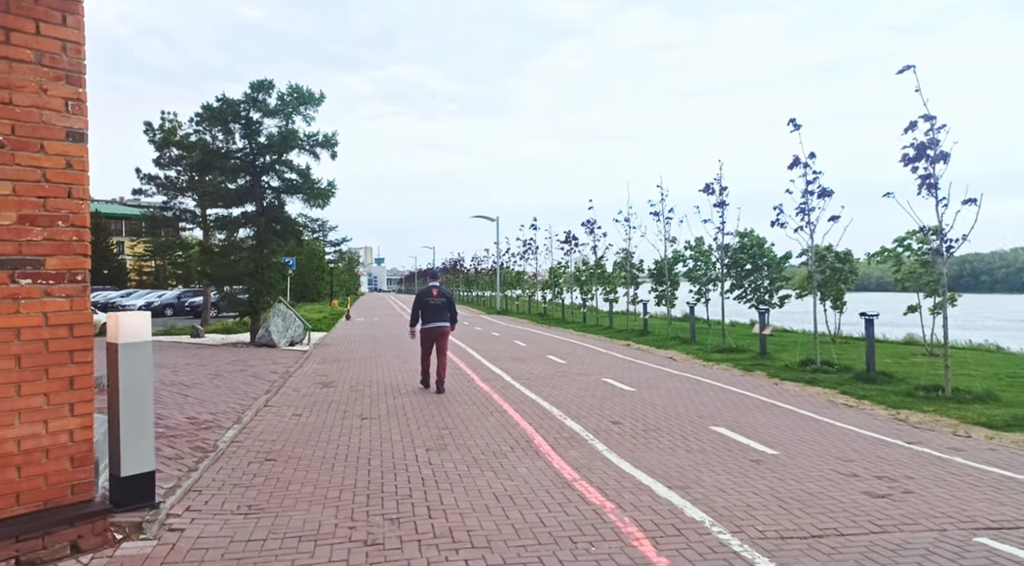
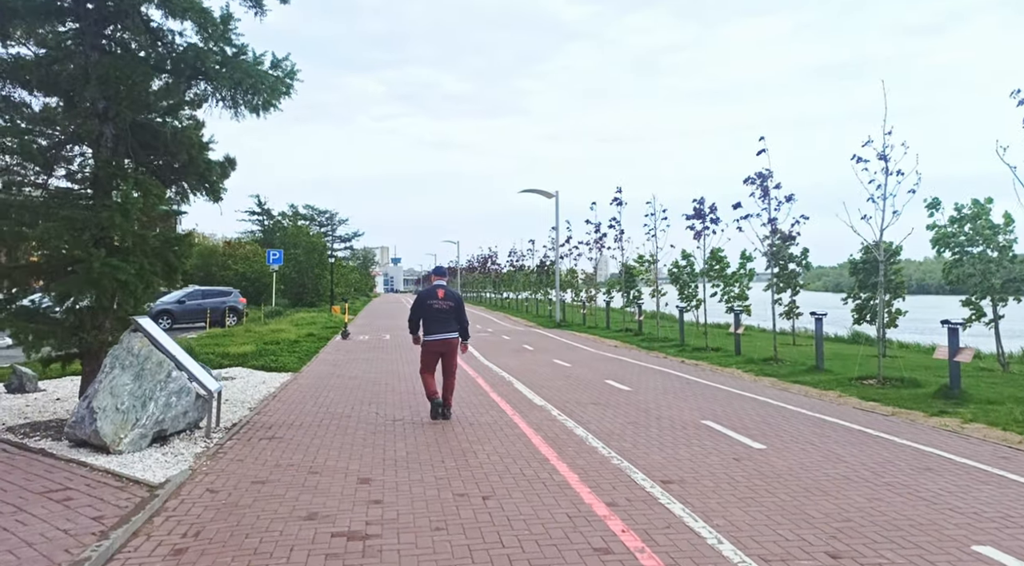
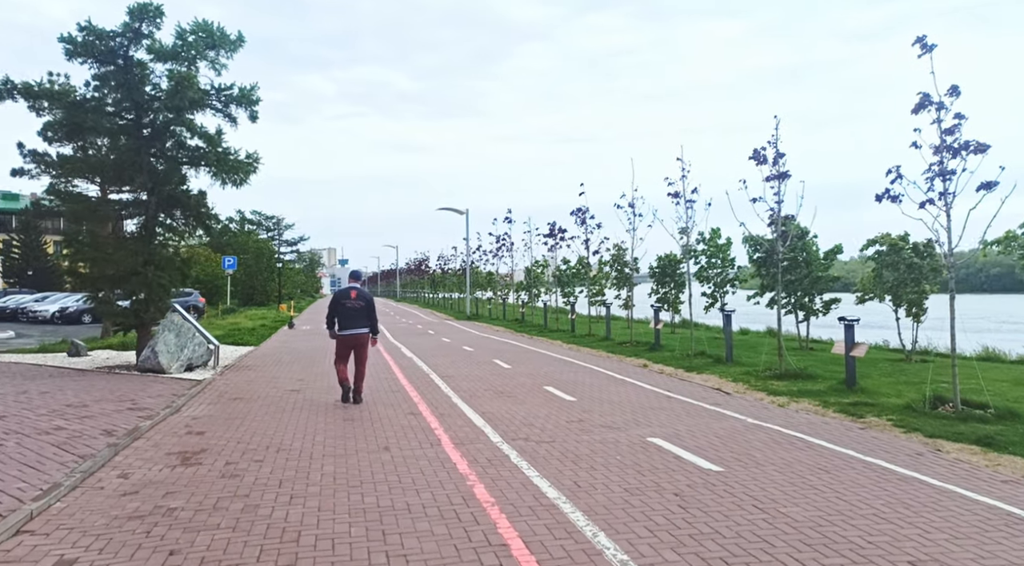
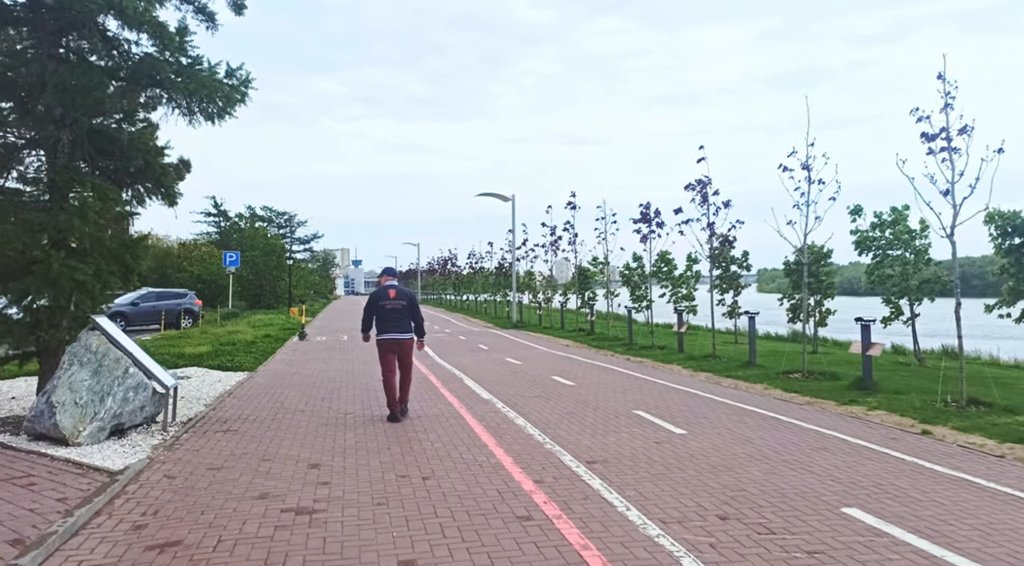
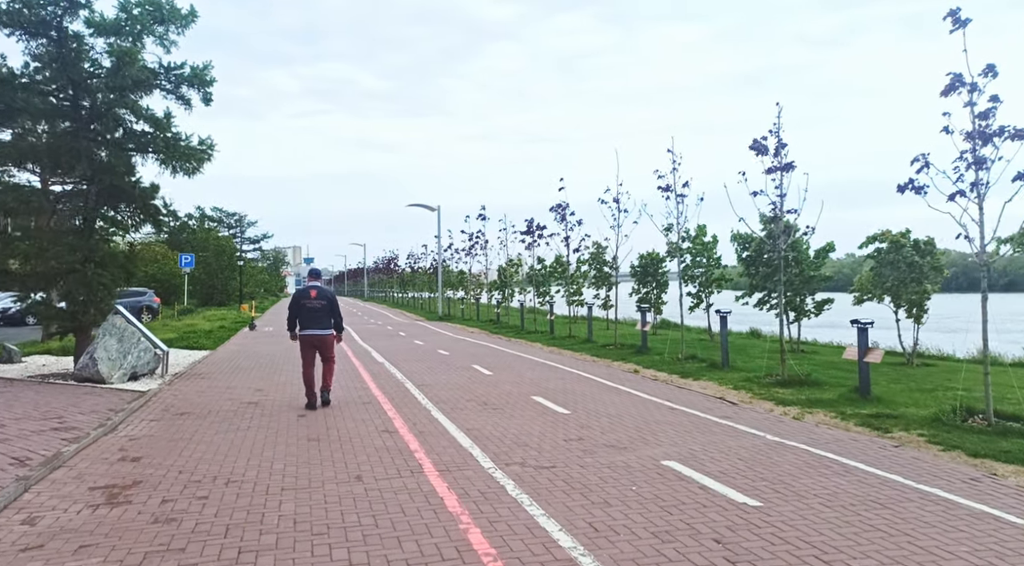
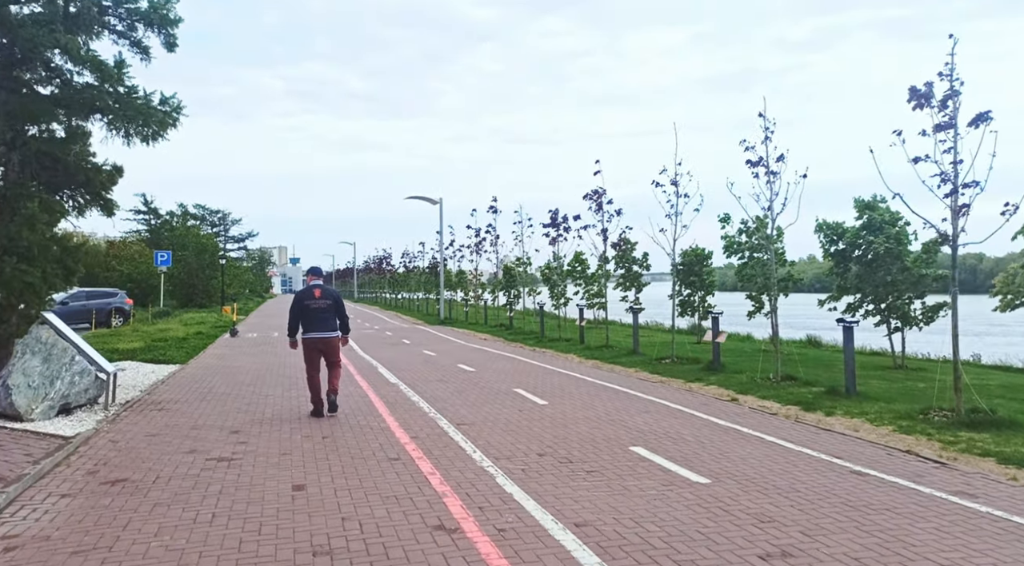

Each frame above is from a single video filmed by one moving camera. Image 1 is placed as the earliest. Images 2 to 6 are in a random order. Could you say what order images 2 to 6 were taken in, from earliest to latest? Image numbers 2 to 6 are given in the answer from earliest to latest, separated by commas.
3, 5, 6, 4, 2
